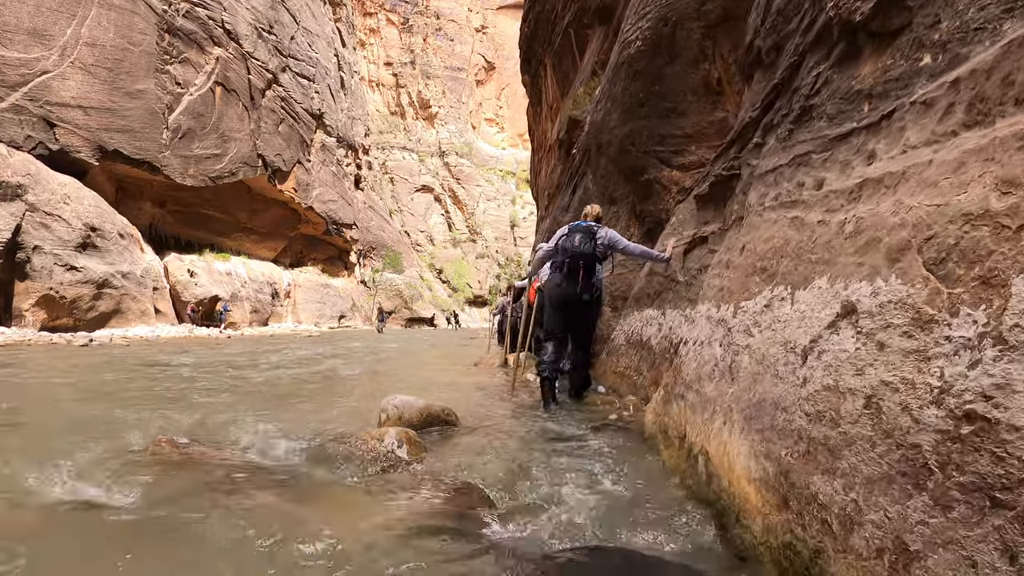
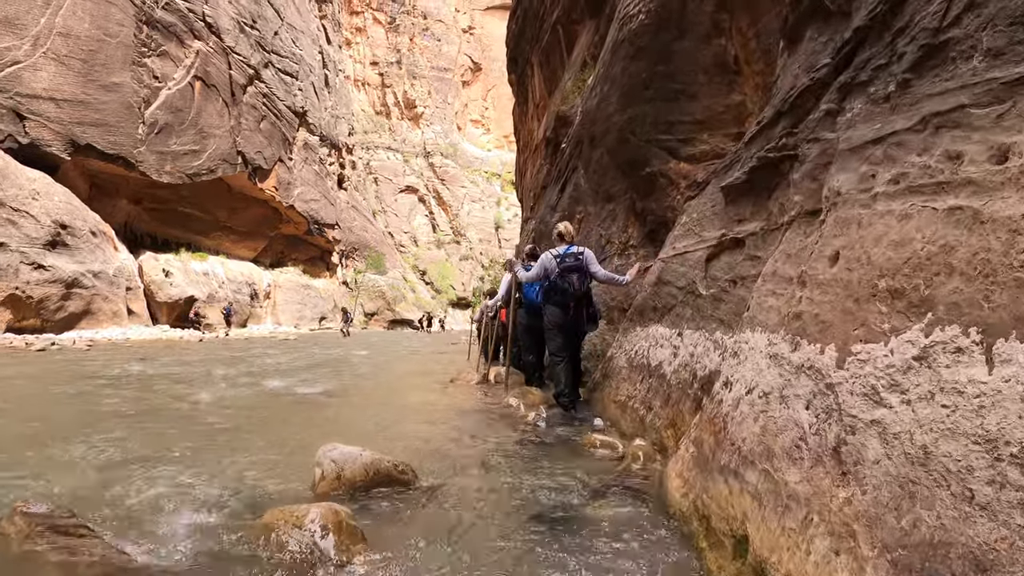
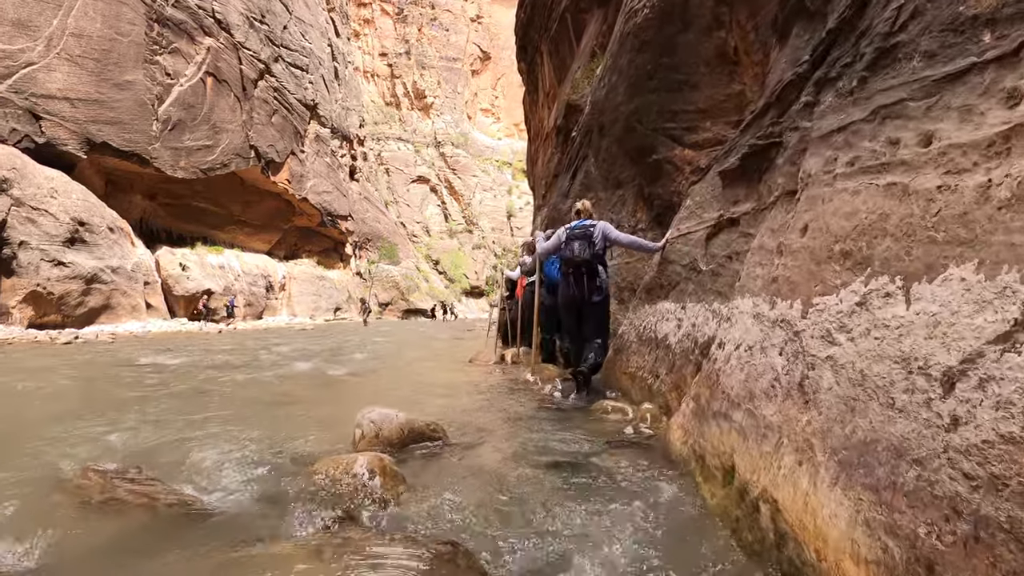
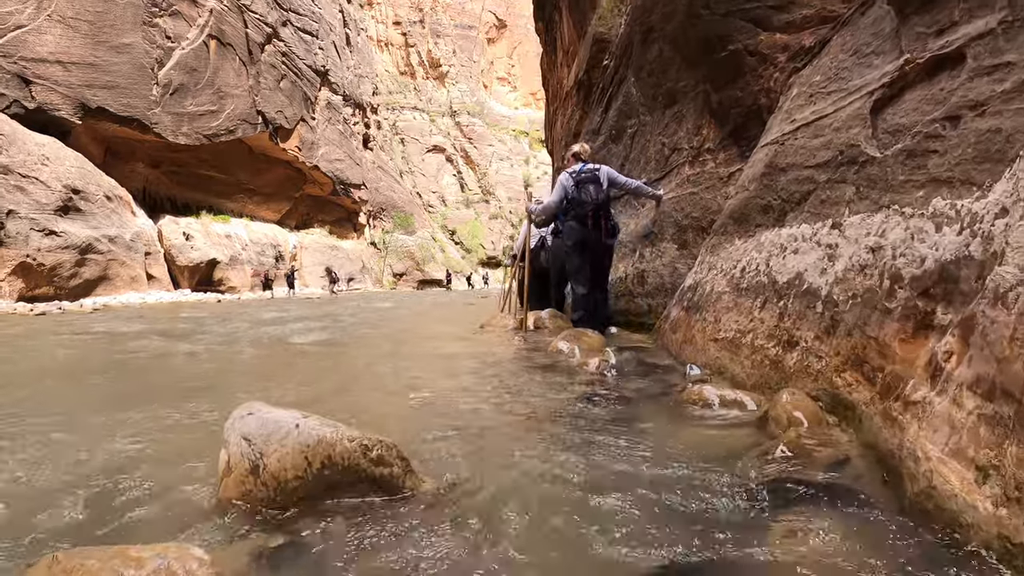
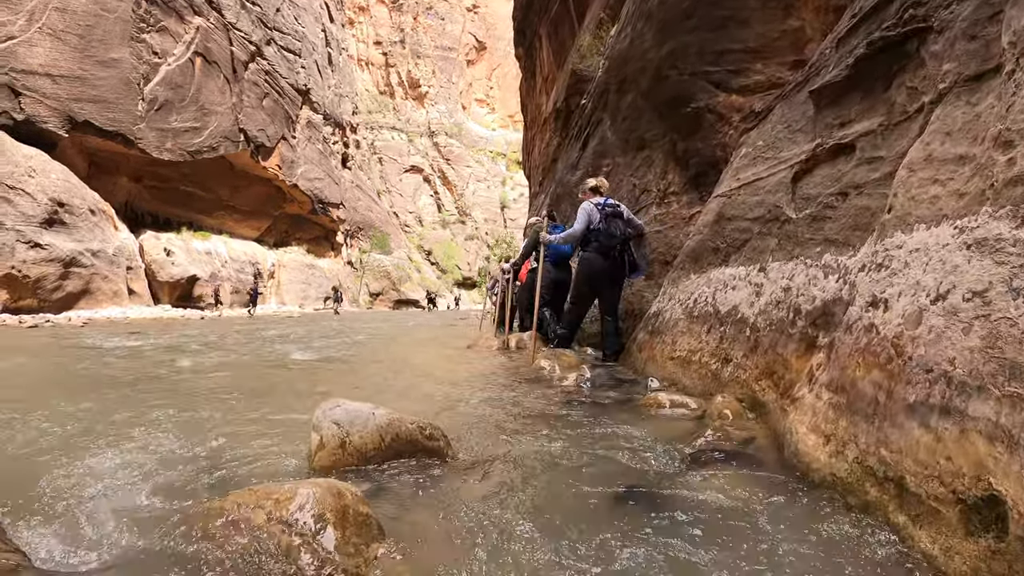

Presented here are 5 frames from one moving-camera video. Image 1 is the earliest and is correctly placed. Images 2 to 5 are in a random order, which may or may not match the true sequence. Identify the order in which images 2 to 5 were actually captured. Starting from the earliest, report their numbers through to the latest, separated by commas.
3, 2, 5, 4
